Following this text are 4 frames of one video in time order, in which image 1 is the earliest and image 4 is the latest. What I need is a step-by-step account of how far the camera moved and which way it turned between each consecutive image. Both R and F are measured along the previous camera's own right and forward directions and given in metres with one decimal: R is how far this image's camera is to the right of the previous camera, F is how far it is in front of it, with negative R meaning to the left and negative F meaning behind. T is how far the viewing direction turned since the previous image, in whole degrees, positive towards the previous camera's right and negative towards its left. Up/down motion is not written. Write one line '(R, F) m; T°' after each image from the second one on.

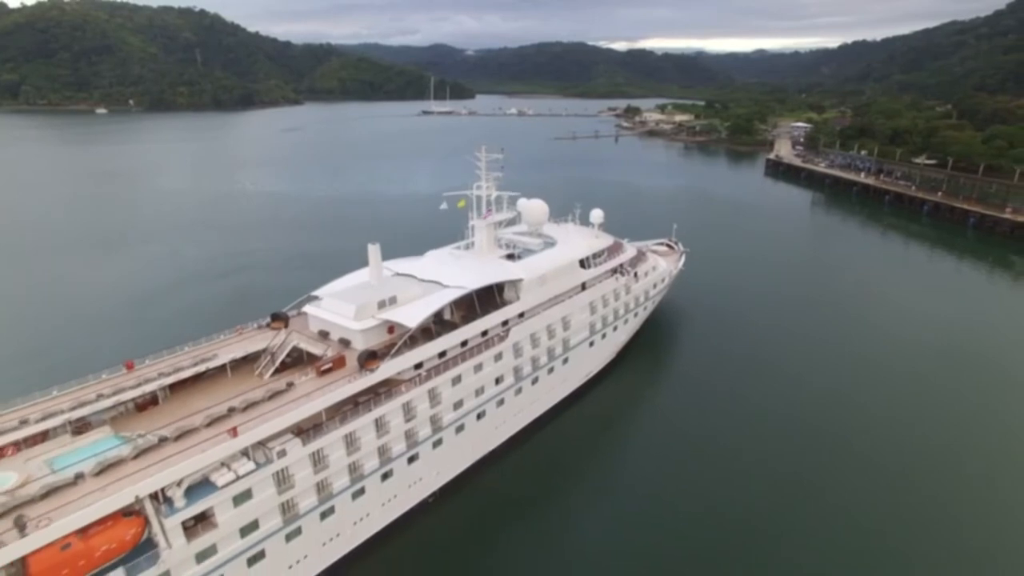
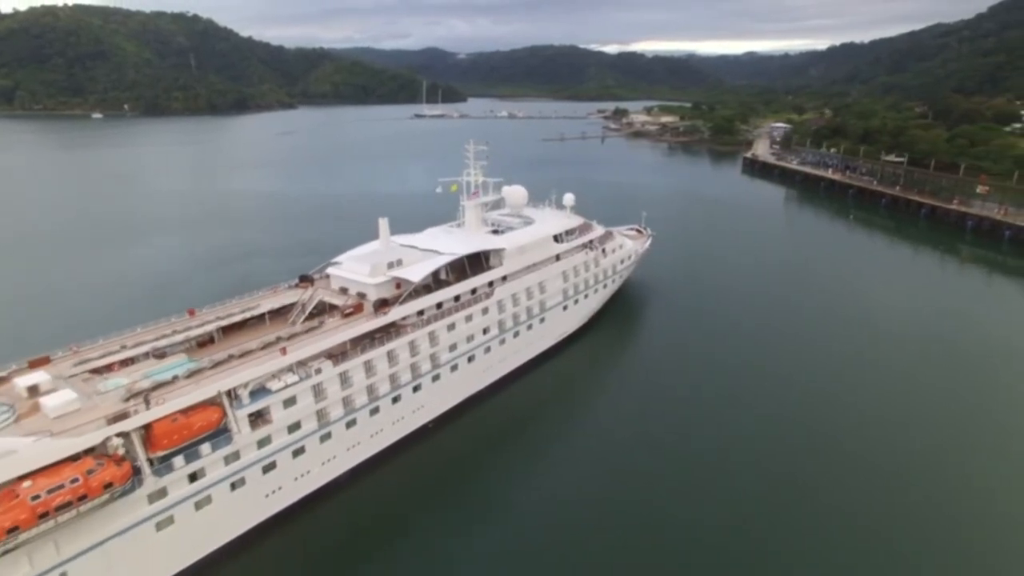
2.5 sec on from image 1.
(+0.4, -3.8) m; +1°
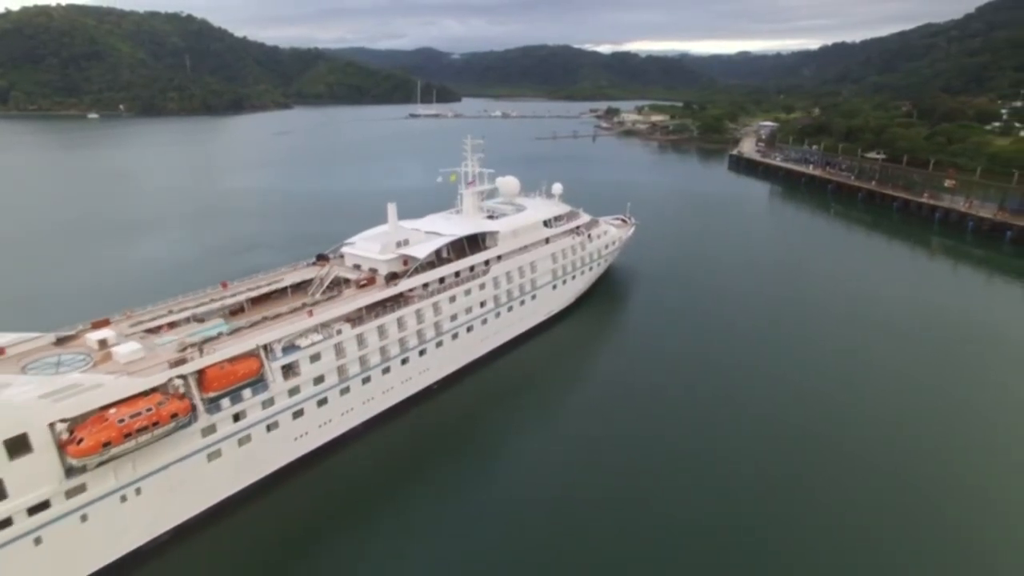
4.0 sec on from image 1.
(0.0, -2.5) m; +1°
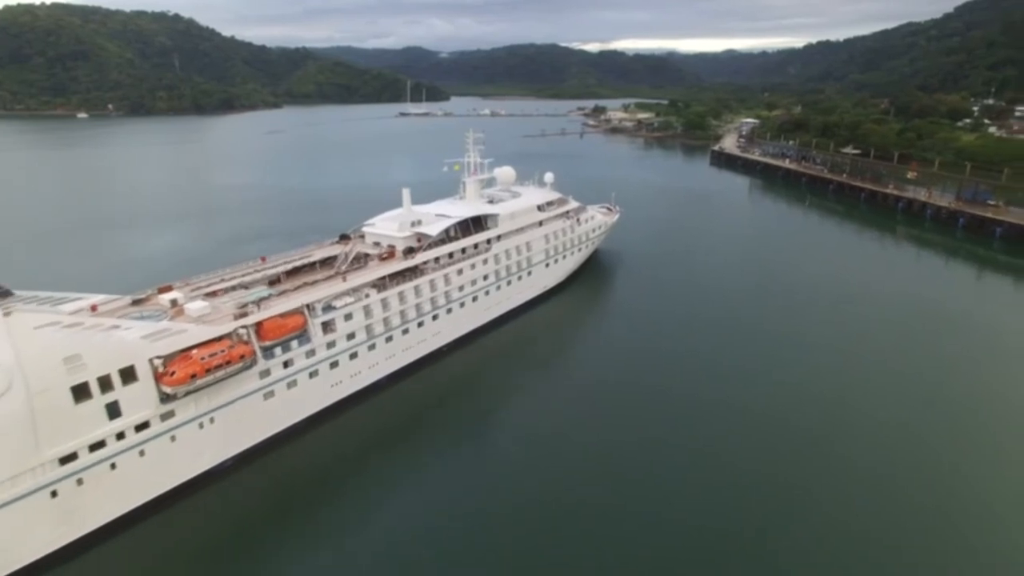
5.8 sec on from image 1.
(-0.5, -3.3) m; +1°
